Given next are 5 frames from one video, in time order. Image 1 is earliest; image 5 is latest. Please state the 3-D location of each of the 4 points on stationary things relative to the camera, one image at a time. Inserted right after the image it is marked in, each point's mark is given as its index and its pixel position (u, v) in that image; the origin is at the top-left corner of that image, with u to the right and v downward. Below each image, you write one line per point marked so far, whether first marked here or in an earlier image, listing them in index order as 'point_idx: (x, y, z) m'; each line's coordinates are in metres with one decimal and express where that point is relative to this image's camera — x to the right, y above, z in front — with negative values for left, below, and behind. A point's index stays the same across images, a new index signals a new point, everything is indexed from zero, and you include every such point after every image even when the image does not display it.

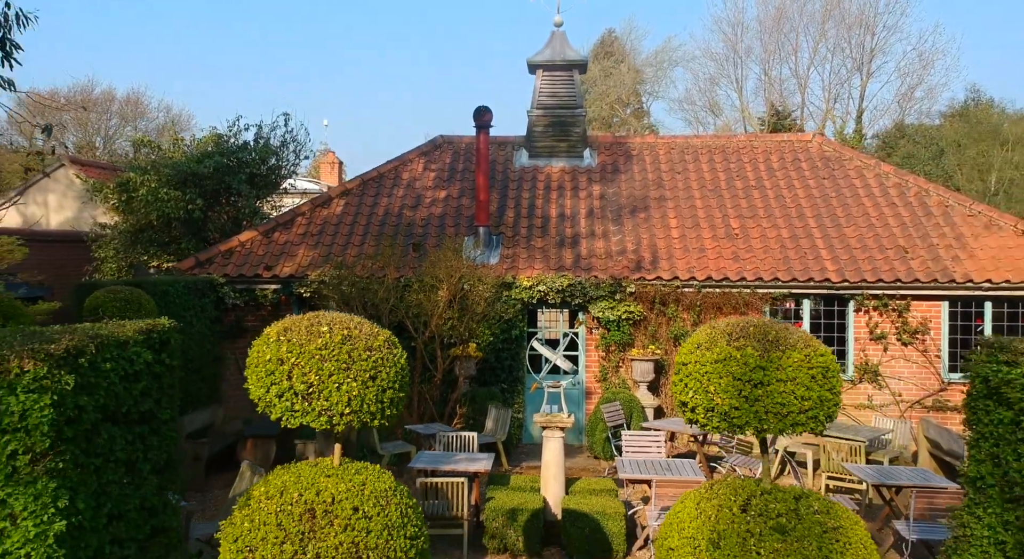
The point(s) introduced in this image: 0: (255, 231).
0: (-4.3, +0.8, +14.0) m
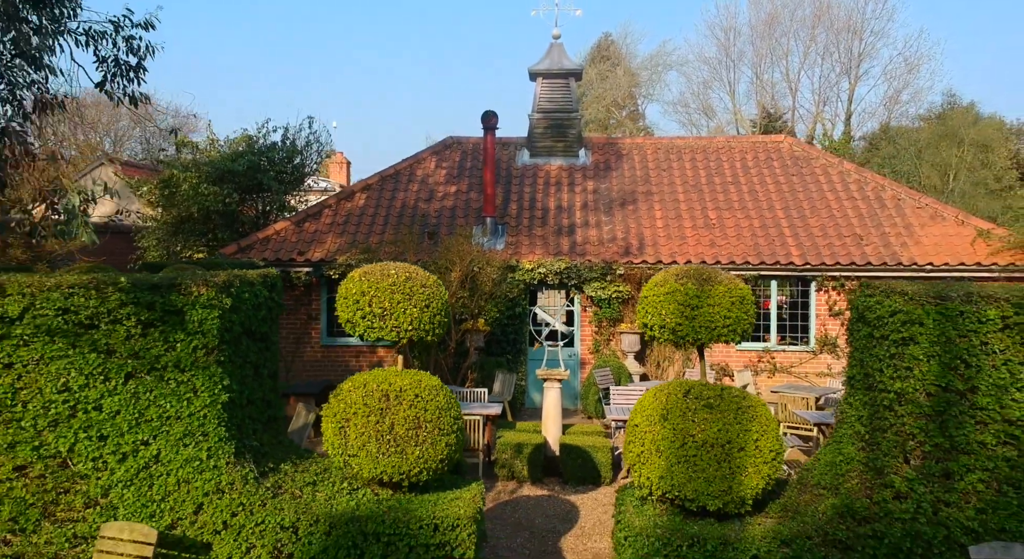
0: (-4.3, +1.1, +15.8) m
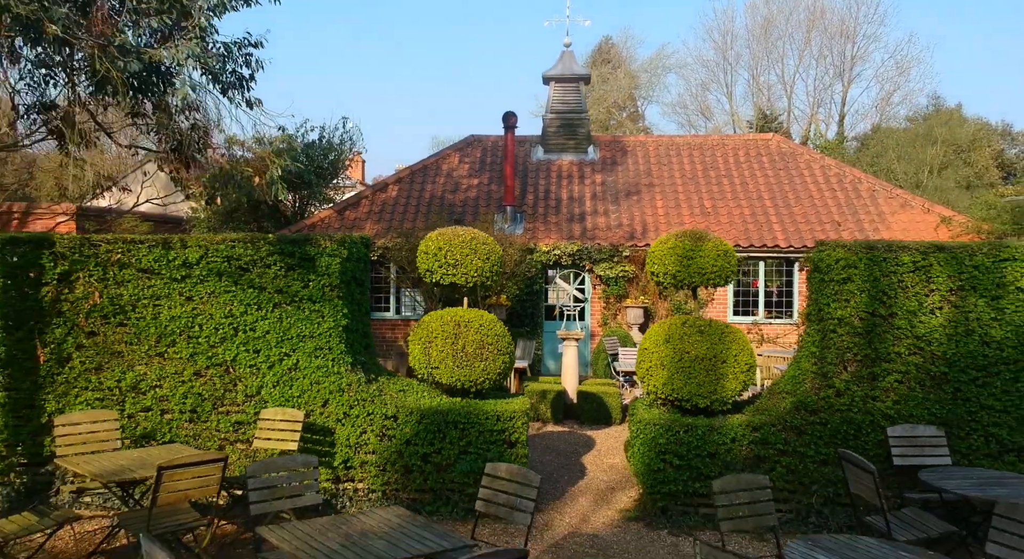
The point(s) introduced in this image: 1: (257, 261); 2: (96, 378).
0: (-3.9, +1.5, +17.8) m
1: (-2.3, +0.2, +7.5) m
2: (-3.7, -0.9, +7.4) m
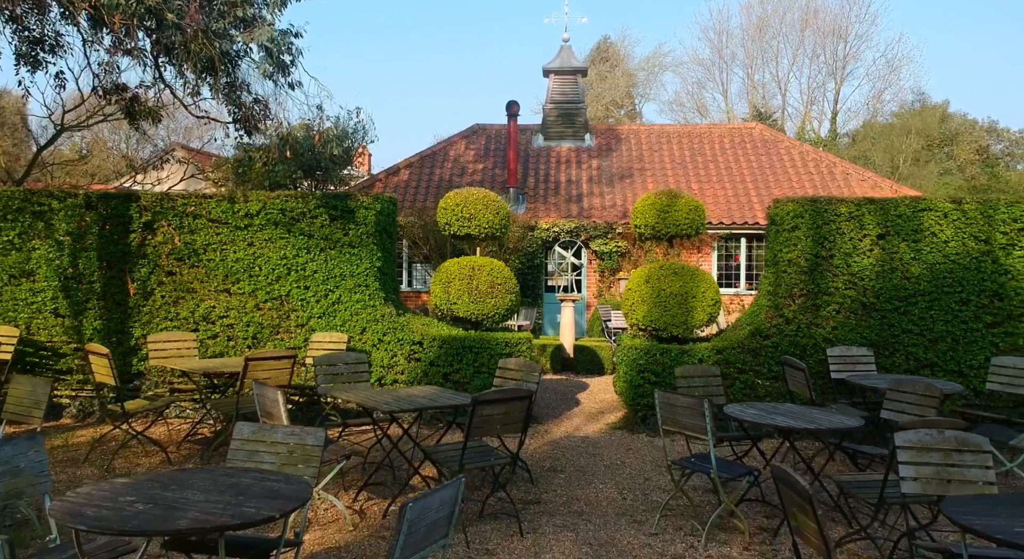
0: (-3.8, +2.0, +19.4) m
1: (-2.2, +0.7, +9.1) m
2: (-3.6, -0.3, +9.0) m
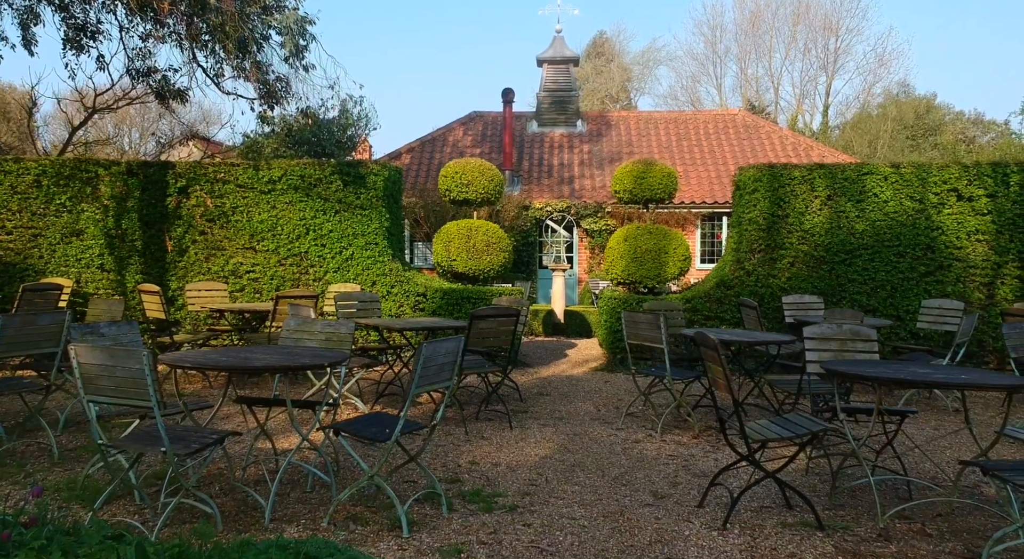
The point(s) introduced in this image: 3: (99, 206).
0: (-3.9, +2.6, +20.5) m
1: (-2.3, +1.2, +10.2) m
2: (-3.7, +0.2, +10.1) m
3: (-5.0, +0.9, +10.0) m
